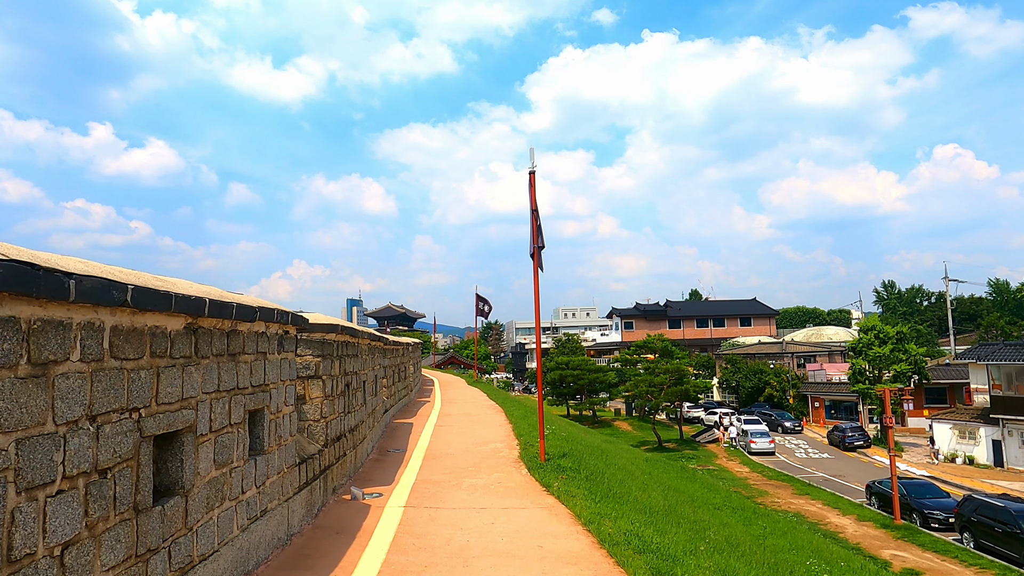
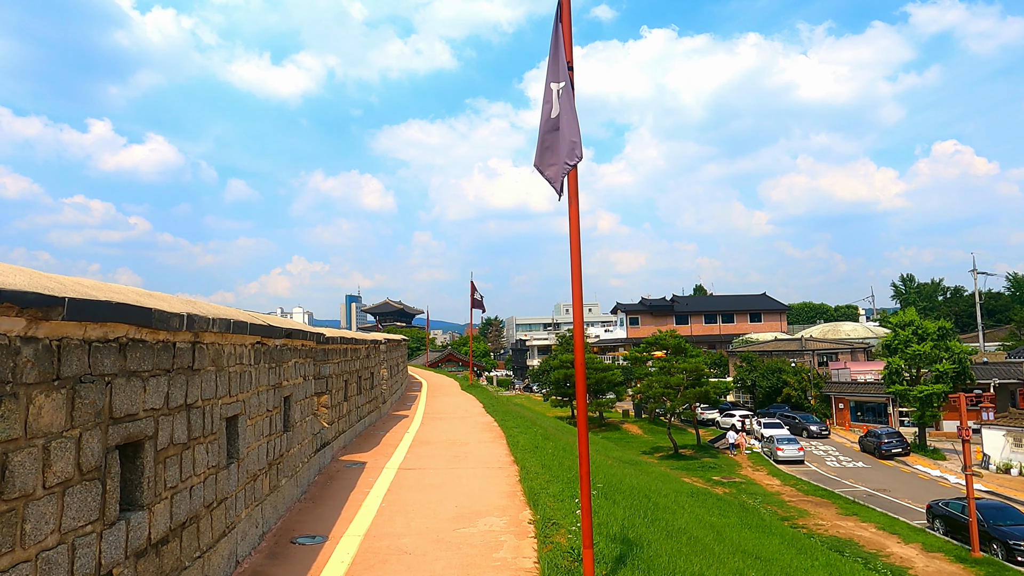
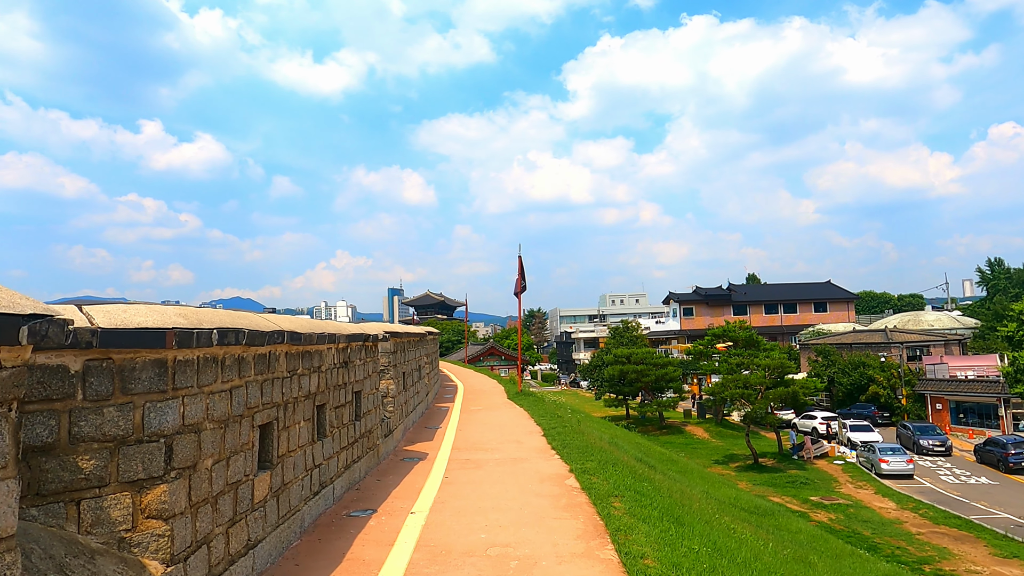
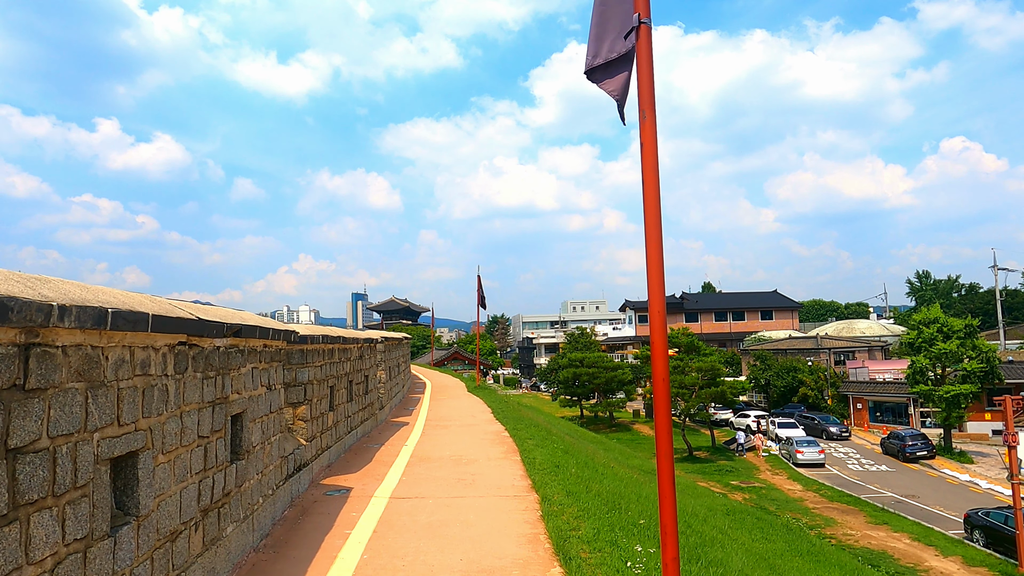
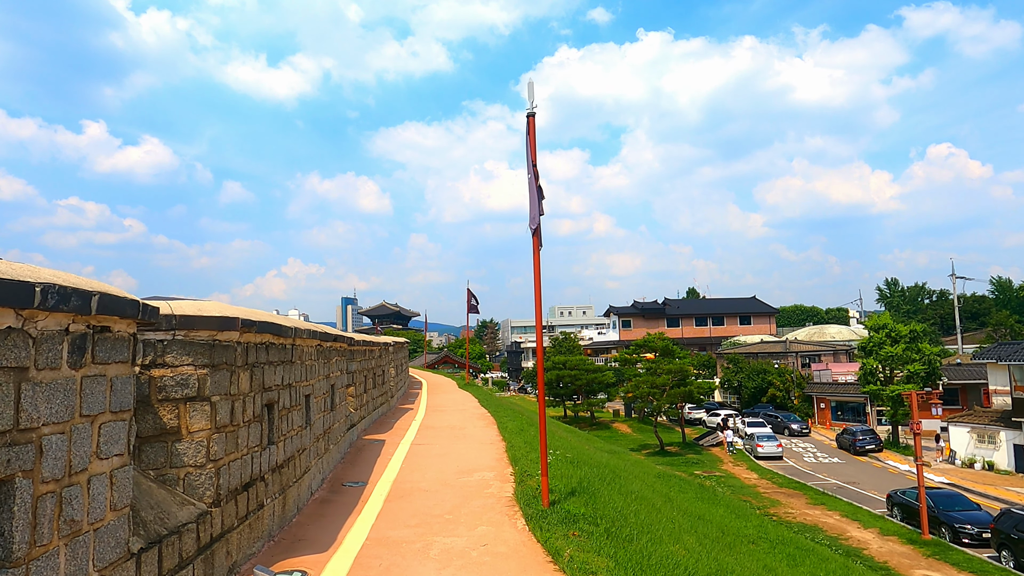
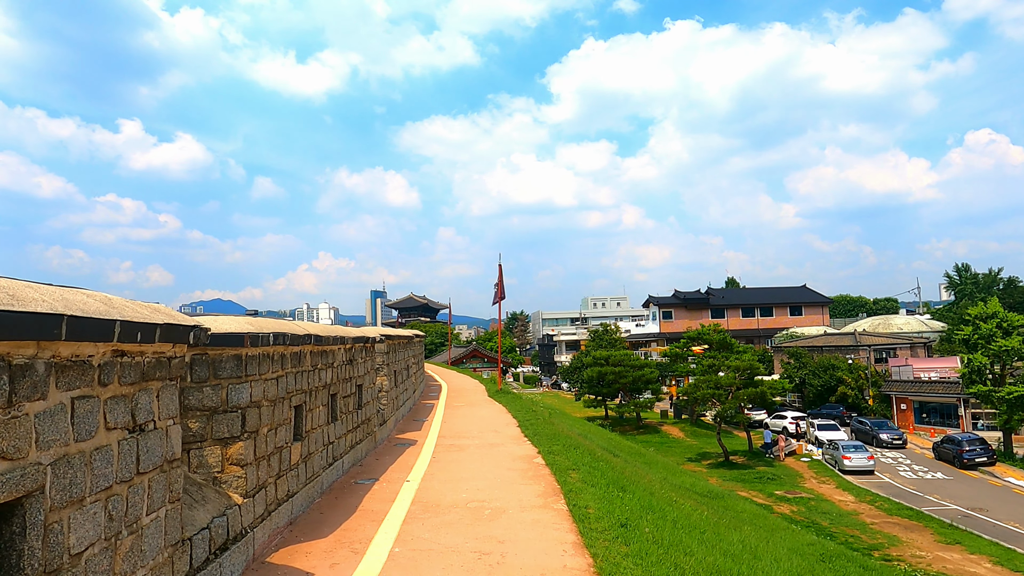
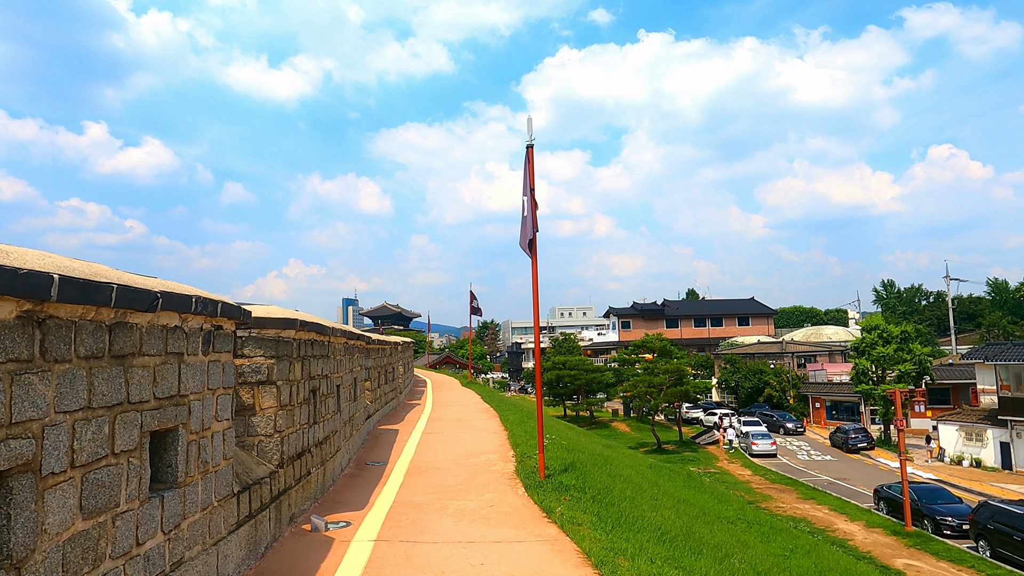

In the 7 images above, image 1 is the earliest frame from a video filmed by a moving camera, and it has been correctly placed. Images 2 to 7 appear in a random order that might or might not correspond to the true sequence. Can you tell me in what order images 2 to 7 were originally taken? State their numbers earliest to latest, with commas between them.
7, 5, 2, 4, 6, 3
